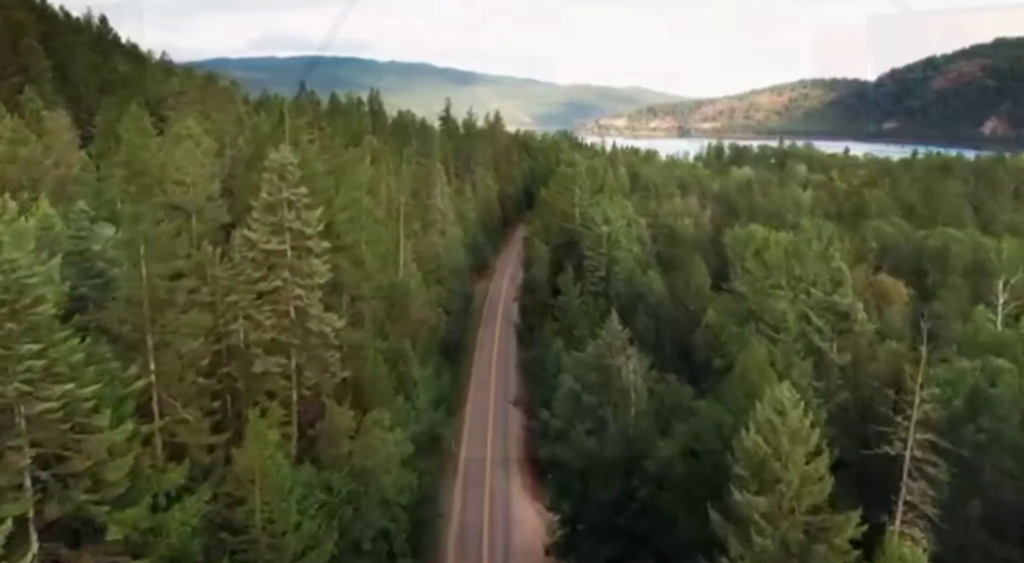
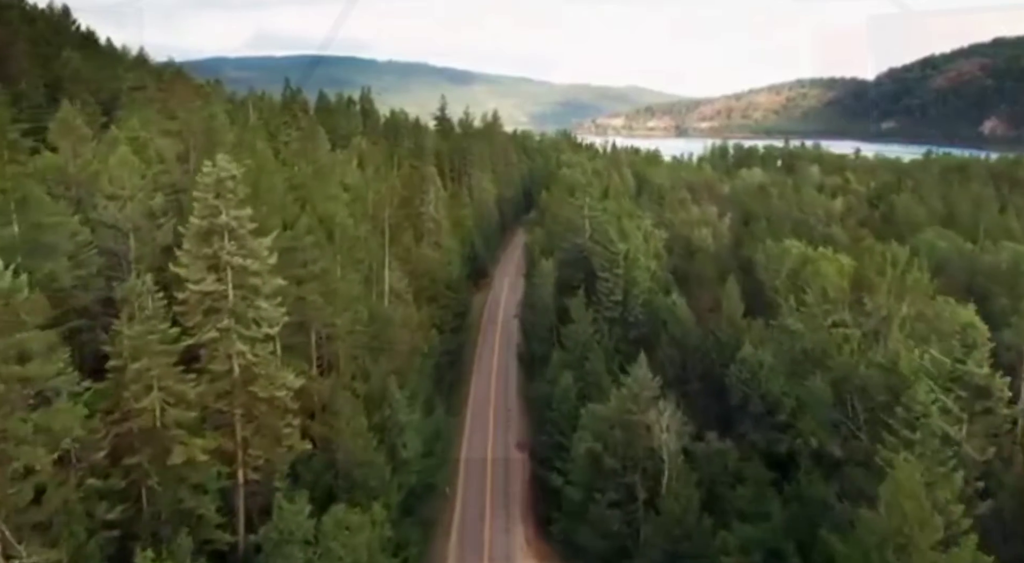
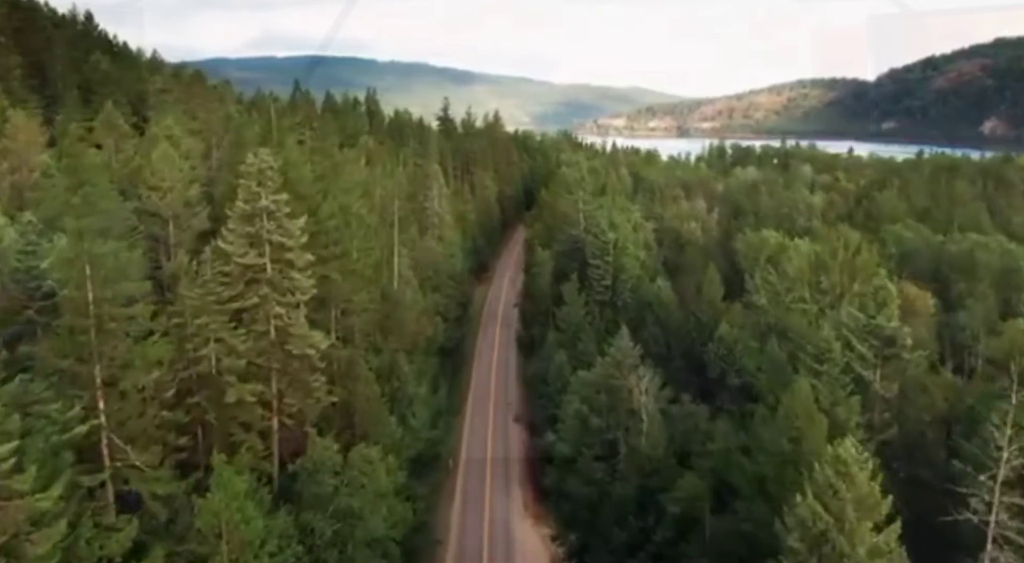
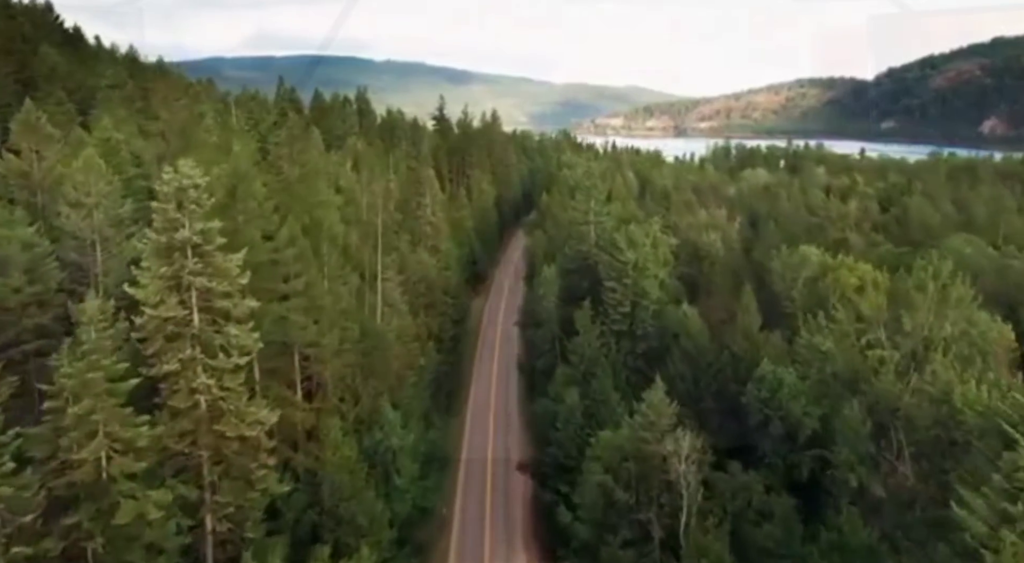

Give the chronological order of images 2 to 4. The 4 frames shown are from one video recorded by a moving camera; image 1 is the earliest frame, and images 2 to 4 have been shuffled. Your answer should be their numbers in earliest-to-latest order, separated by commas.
3, 2, 4
